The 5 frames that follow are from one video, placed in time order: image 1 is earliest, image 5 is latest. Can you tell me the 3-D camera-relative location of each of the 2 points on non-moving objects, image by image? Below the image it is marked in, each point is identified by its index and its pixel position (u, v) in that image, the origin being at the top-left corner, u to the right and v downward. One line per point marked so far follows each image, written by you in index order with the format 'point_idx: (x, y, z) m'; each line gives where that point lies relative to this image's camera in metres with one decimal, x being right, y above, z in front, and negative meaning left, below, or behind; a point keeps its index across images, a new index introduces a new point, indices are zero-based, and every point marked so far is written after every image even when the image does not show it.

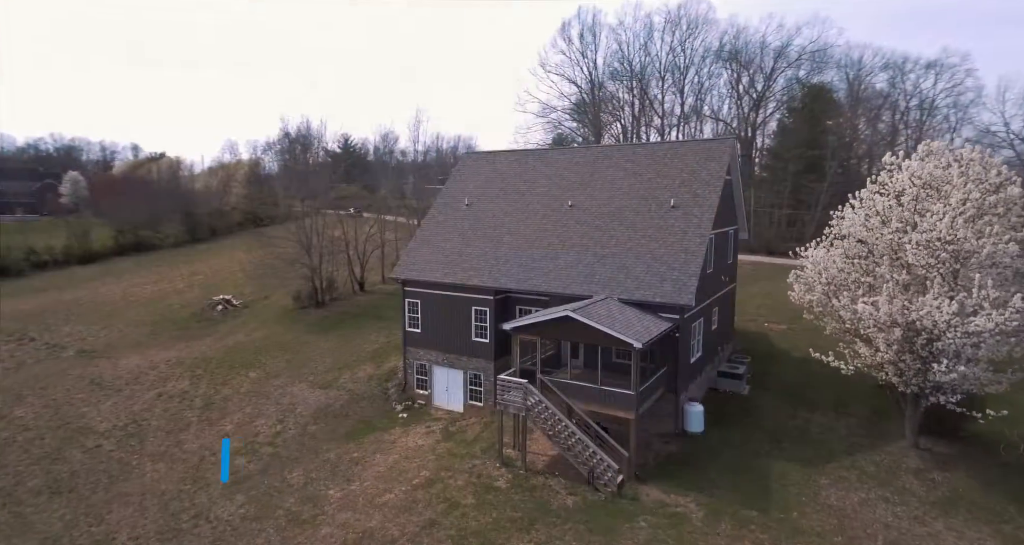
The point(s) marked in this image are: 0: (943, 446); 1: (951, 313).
0: (+14.0, -5.6, +20.0) m
1: (+12.2, -1.1, +16.9) m
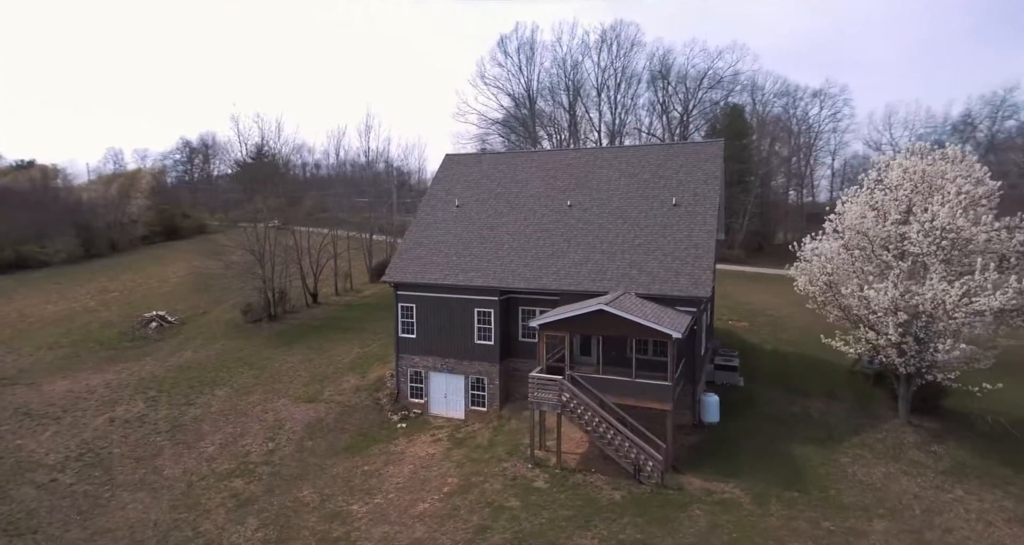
0: (+14.8, -5.2, +21.7) m
1: (+13.4, -0.7, +18.5) m
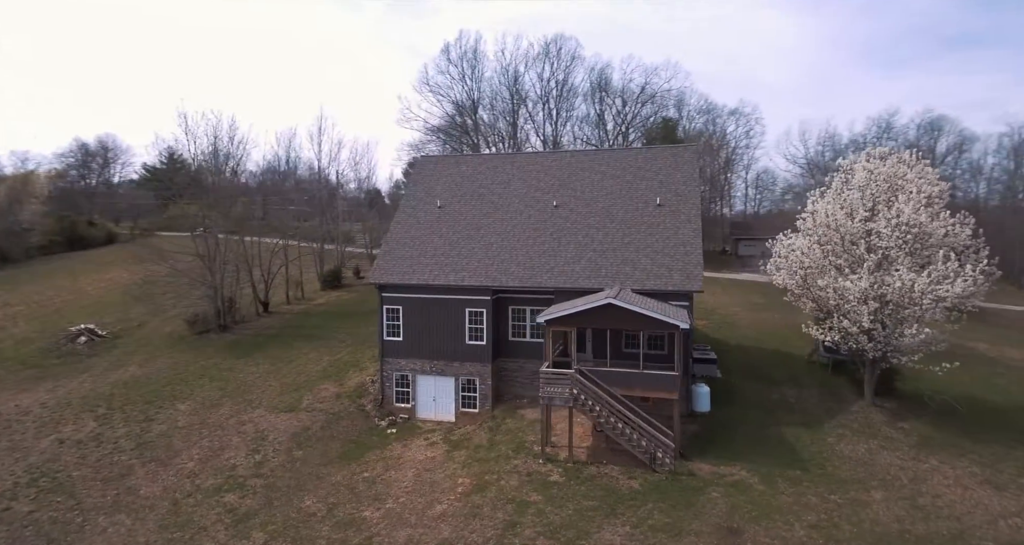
0: (+14.6, -5.0, +23.7) m
1: (+13.6, -0.5, +20.4) m
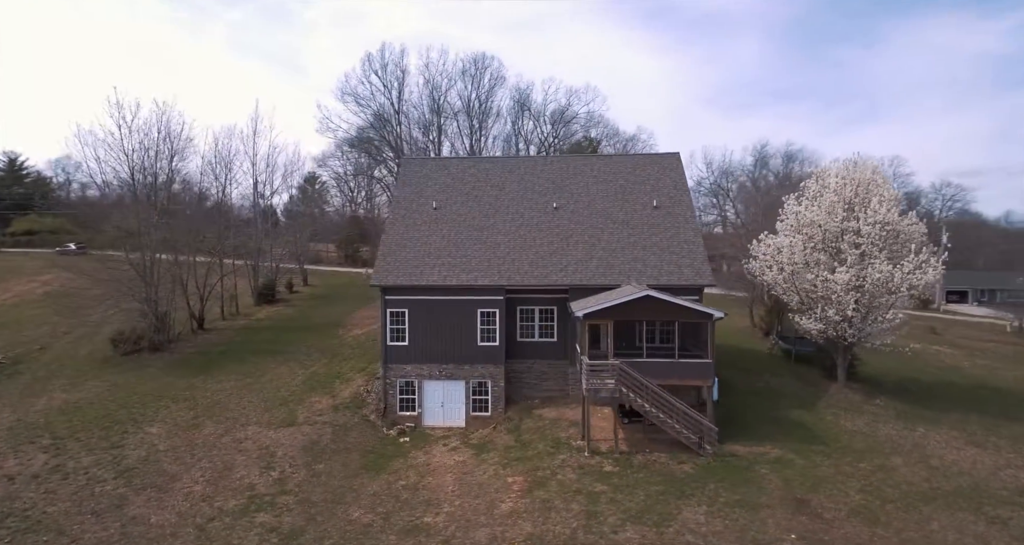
0: (+14.8, -4.8, +26.4) m
1: (+14.4, -0.2, +23.1) m
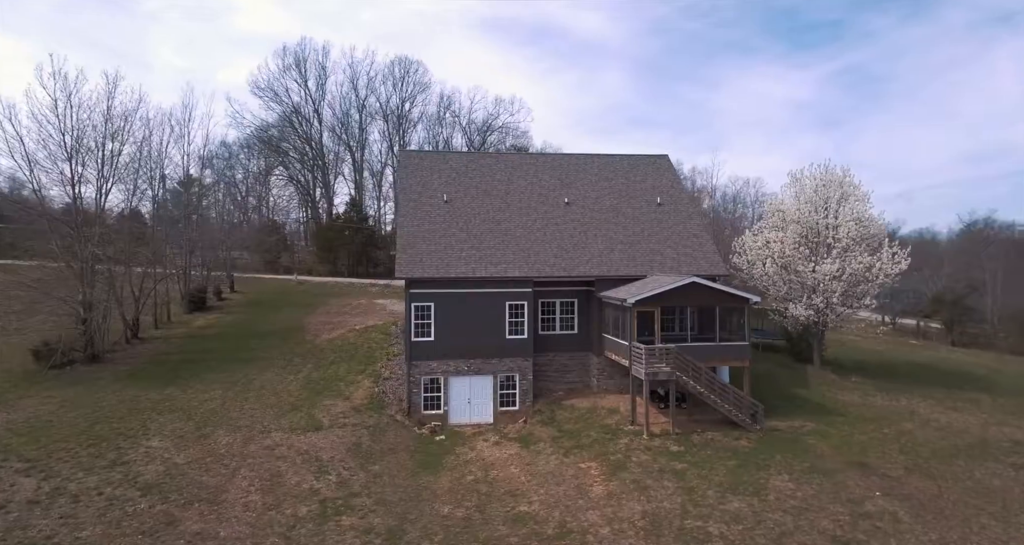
0: (+14.9, -4.5, +29.2) m
1: (+15.2, +0.2, +26.1) m
